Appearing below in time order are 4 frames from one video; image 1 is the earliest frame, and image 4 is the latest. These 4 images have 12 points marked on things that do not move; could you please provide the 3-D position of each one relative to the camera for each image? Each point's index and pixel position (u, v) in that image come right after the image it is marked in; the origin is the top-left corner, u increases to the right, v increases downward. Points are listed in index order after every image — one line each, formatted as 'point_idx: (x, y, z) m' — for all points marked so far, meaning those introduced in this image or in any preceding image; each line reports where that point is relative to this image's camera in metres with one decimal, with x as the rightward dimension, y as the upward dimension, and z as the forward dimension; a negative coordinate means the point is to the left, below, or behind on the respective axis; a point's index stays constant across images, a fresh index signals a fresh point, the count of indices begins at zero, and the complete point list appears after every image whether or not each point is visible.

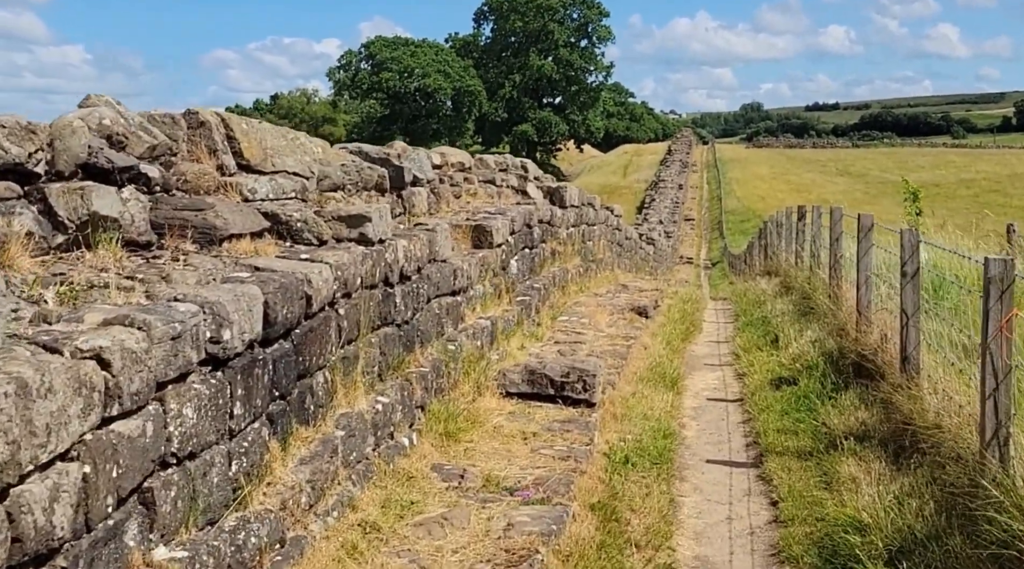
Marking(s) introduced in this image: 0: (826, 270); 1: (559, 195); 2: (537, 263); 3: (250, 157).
0: (+3.5, +0.1, +12.1) m
1: (+0.7, +1.3, +15.6) m
2: (+0.3, +0.2, +11.7) m
3: (-1.4, +0.7, +5.6) m
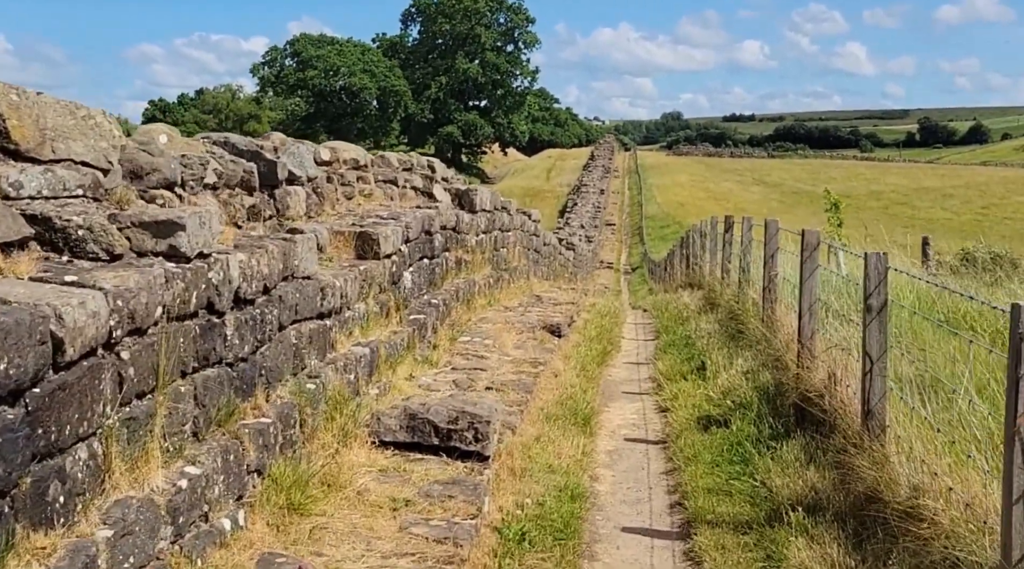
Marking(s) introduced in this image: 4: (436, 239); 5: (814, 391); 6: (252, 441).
0: (+2.5, -0.1, +11.0) m
1: (-0.6, +1.2, +14.3) m
2: (-0.7, +0.1, +10.4) m
3: (-1.9, +0.6, +4.2) m
4: (-0.7, +0.4, +10.5) m
5: (+1.8, -0.6, +6.5) m
6: (-1.1, -0.6, +4.5) m
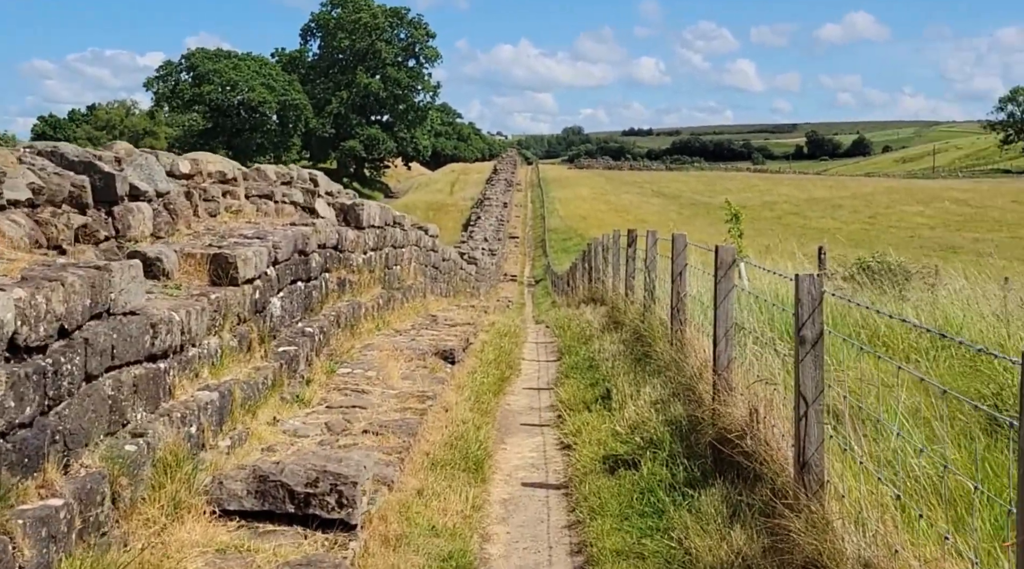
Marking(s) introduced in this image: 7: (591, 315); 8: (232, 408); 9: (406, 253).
0: (+1.4, -0.2, +10.3) m
1: (-2.0, +0.9, +13.3) m
2: (-1.7, -0.1, +9.4) m
3: (-2.4, +0.4, +3.1) m
4: (-1.8, +0.2, +9.4) m
5: (+1.2, -0.8, +5.7) m
6: (-1.5, -0.8, +3.5) m
7: (+1.3, -0.5, +17.2) m
8: (-1.6, -0.7, +6.0) m
9: (-1.8, +0.5, +18.4) m
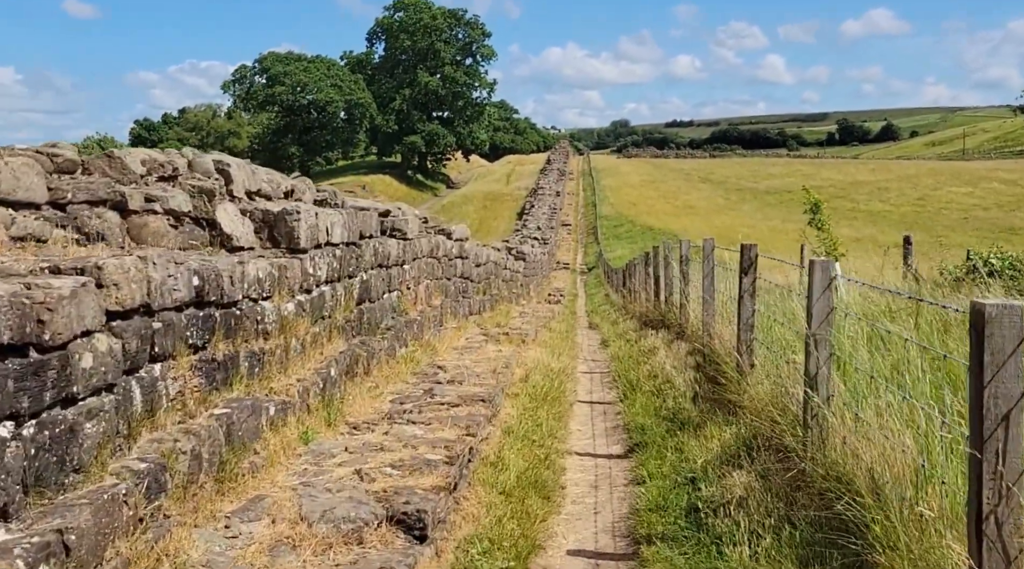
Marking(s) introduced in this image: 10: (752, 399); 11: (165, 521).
0: (+1.6, -0.7, +4.8) m
1: (-1.7, +0.4, +8.0) m
2: (-1.6, -0.6, +4.1) m
3: (-2.6, -0.2, -2.2) m
4: (-1.7, -0.3, +4.1) m
5: (+1.1, -1.2, +0.2) m
6: (-1.7, -1.3, -1.9) m
7: (+1.7, -0.9, +11.8) m
8: (-1.6, -1.2, +0.7) m
9: (-1.3, +0.1, +13.0) m
10: (+1.6, -0.8, +7.2) m
11: (-1.4, -1.0, +4.4) m
